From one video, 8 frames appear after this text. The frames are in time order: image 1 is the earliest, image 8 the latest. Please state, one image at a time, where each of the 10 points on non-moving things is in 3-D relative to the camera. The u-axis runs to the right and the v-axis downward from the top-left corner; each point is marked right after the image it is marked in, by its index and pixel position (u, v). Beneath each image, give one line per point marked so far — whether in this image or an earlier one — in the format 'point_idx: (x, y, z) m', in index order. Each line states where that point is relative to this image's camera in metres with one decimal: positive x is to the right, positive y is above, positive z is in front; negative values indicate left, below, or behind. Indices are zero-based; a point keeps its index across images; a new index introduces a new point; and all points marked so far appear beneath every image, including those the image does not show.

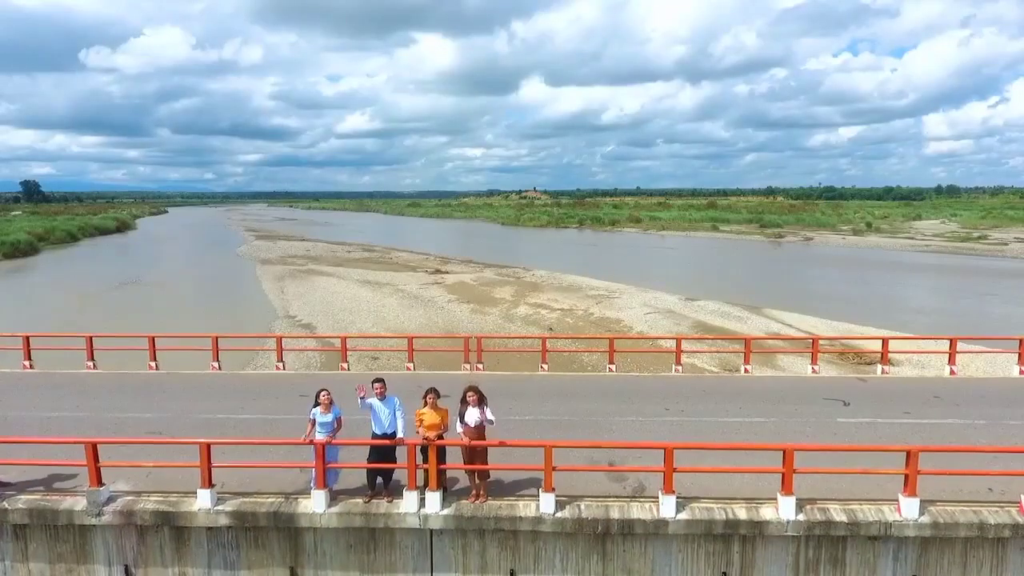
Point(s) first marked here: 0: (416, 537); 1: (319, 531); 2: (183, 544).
0: (-1.0, -2.7, +6.7) m
1: (-2.1, -2.6, +6.7) m
2: (-3.6, -2.8, +6.8) m
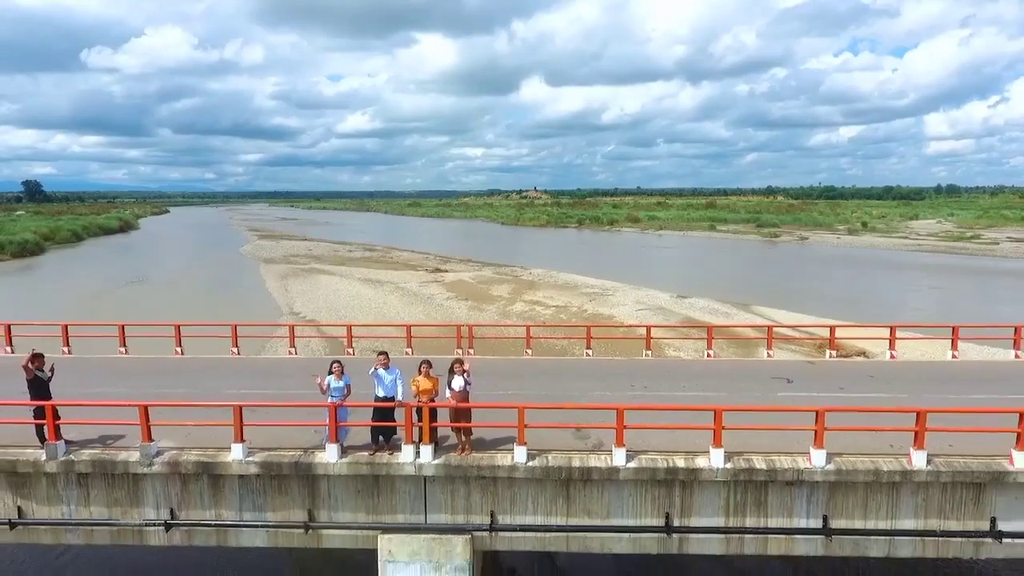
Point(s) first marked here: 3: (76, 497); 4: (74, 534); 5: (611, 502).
0: (-1.3, -2.5, +8.1) m
1: (-2.3, -2.5, +8.1) m
2: (-3.9, -2.7, +8.2) m
3: (-5.9, -2.8, +8.4) m
4: (-6.0, -3.4, +8.5) m
5: (+1.3, -2.8, +8.0) m
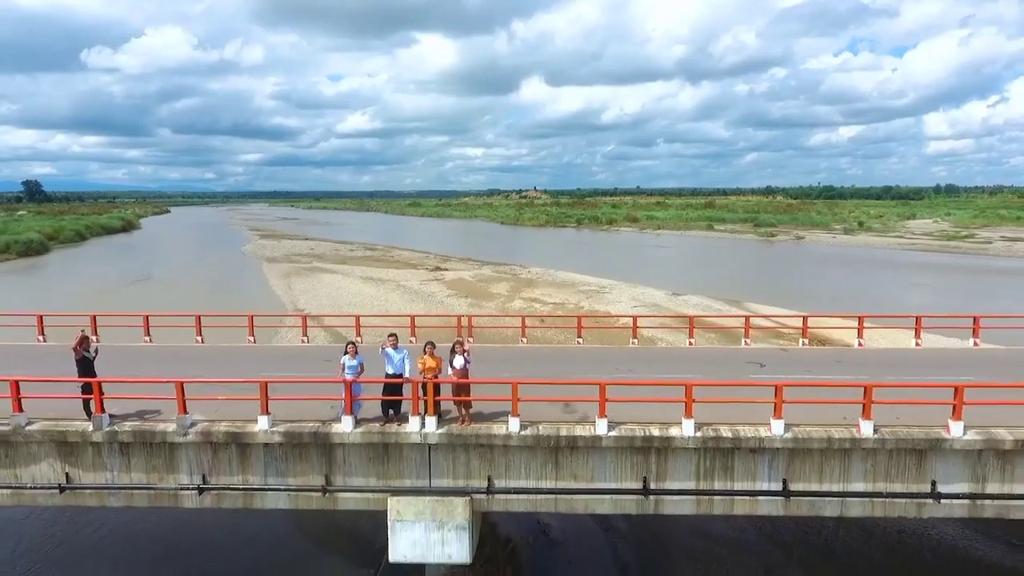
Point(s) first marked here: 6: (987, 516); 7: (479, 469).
0: (-1.4, -2.4, +9.1) m
1: (-2.4, -2.4, +9.1) m
2: (-4.0, -2.5, +9.2) m
3: (-6.0, -2.7, +9.4) m
4: (-6.1, -3.2, +9.5) m
5: (+1.2, -2.6, +9.0) m
6: (+7.0, -3.3, +9.1) m
7: (-0.5, -2.7, +9.1) m
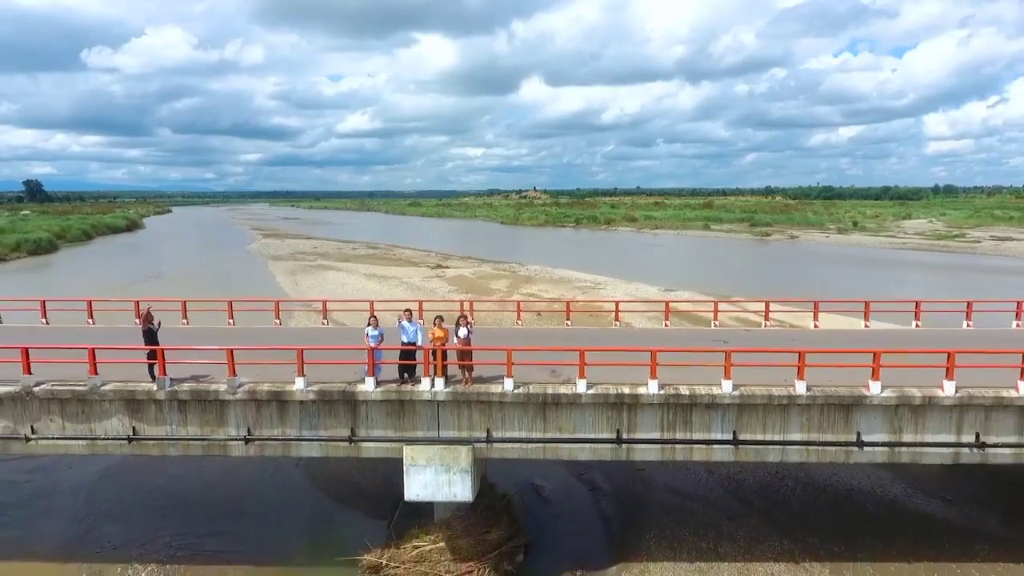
0: (-1.5, -2.1, +10.9) m
1: (-2.5, -2.1, +10.9) m
2: (-4.0, -2.2, +11.0) m
3: (-6.1, -2.4, +11.2) m
4: (-6.1, -2.9, +11.3) m
5: (+1.1, -2.3, +10.9) m
6: (+6.9, -3.0, +10.9) m
7: (-0.6, -2.4, +10.9) m
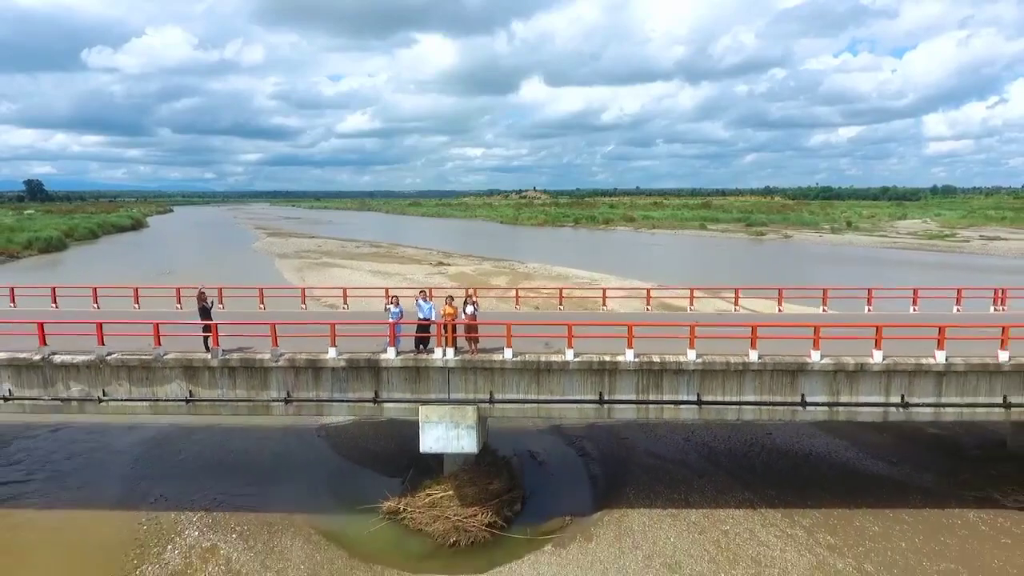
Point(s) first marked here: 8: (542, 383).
0: (-1.5, -1.8, +12.9) m
1: (-2.5, -1.7, +13.0) m
2: (-4.1, -1.9, +13.1) m
3: (-6.1, -2.0, +13.2) m
4: (-6.2, -2.6, +13.3) m
5: (+1.1, -2.0, +12.9) m
6: (+6.8, -2.7, +12.9) m
7: (-0.6, -2.0, +13.0) m
8: (+0.6, -2.0, +12.9) m
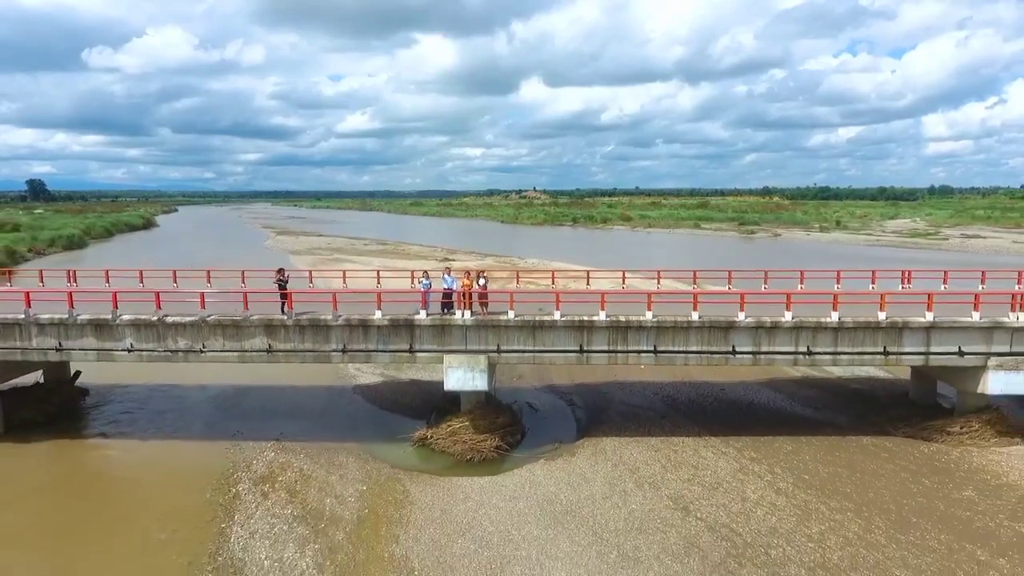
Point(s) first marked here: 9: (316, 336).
0: (-1.4, -1.2, +17.1) m
1: (-2.5, -1.1, +17.2) m
2: (-4.0, -1.3, +17.3) m
3: (-6.0, -1.4, +17.4) m
4: (-6.1, -2.0, +17.5) m
5: (+1.2, -1.4, +17.1) m
6: (+6.9, -2.1, +17.1) m
7: (-0.5, -1.4, +17.2) m
8: (+0.7, -1.3, +17.1) m
9: (-5.5, -1.4, +17.4) m
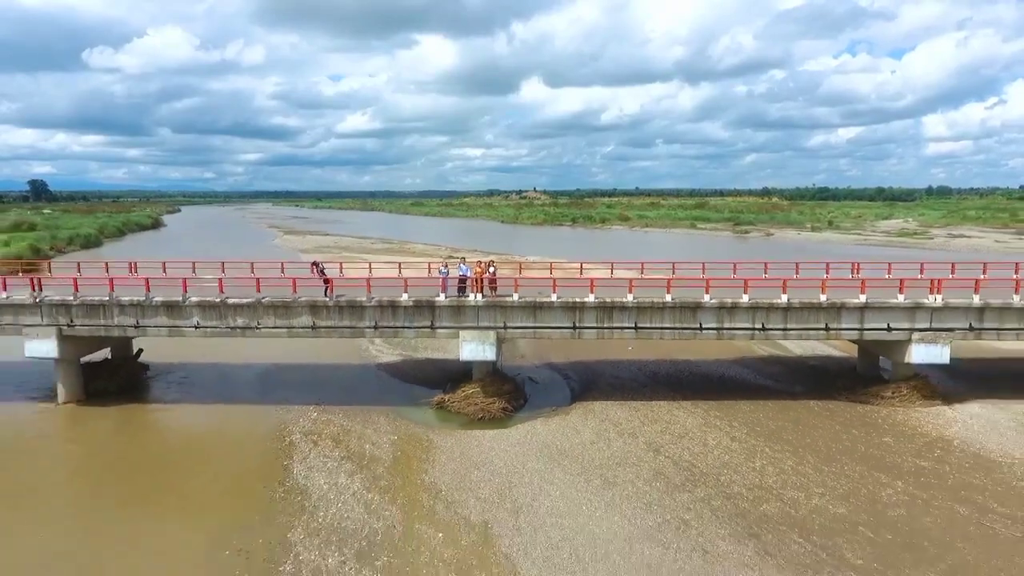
0: (-1.3, -0.7, +20.6) m
1: (-2.3, -0.7, +20.6) m
2: (-3.9, -0.8, +20.7) m
3: (-5.9, -1.0, +20.9) m
4: (-6.0, -1.5, +20.9) m
5: (+1.3, -0.9, +20.5) m
6: (+7.0, -1.7, +20.5) m
7: (-0.4, -1.0, +20.6) m
8: (+0.8, -0.9, +20.5) m
9: (-5.3, -0.9, +20.8) m
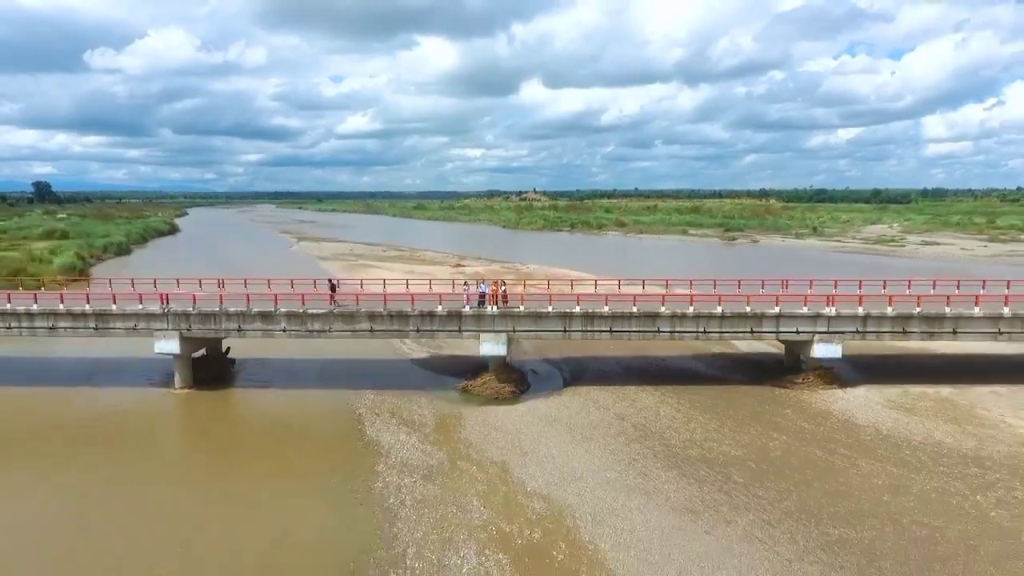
0: (-1.0, -1.3, +27.7) m
1: (-2.0, -1.3, +27.8) m
2: (-3.6, -1.4, +27.9) m
3: (-5.6, -1.6, +28.0) m
4: (-5.7, -2.1, +28.1) m
5: (+1.6, -1.6, +27.7) m
6: (+7.4, -2.3, +27.7) m
7: (-0.1, -1.6, +27.8) m
8: (+1.1, -1.5, +27.7) m
9: (-5.0, -1.5, +28.0) m
